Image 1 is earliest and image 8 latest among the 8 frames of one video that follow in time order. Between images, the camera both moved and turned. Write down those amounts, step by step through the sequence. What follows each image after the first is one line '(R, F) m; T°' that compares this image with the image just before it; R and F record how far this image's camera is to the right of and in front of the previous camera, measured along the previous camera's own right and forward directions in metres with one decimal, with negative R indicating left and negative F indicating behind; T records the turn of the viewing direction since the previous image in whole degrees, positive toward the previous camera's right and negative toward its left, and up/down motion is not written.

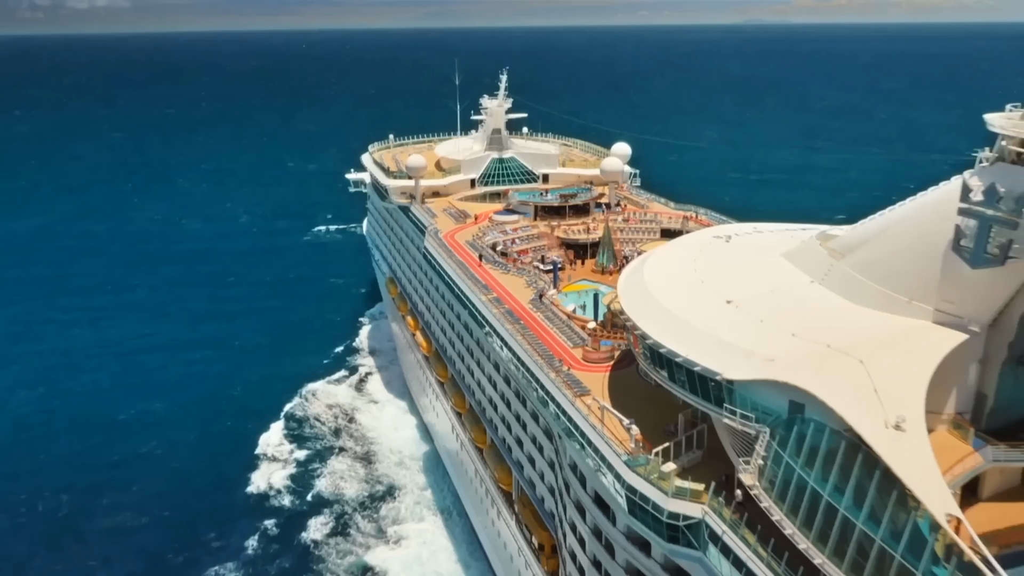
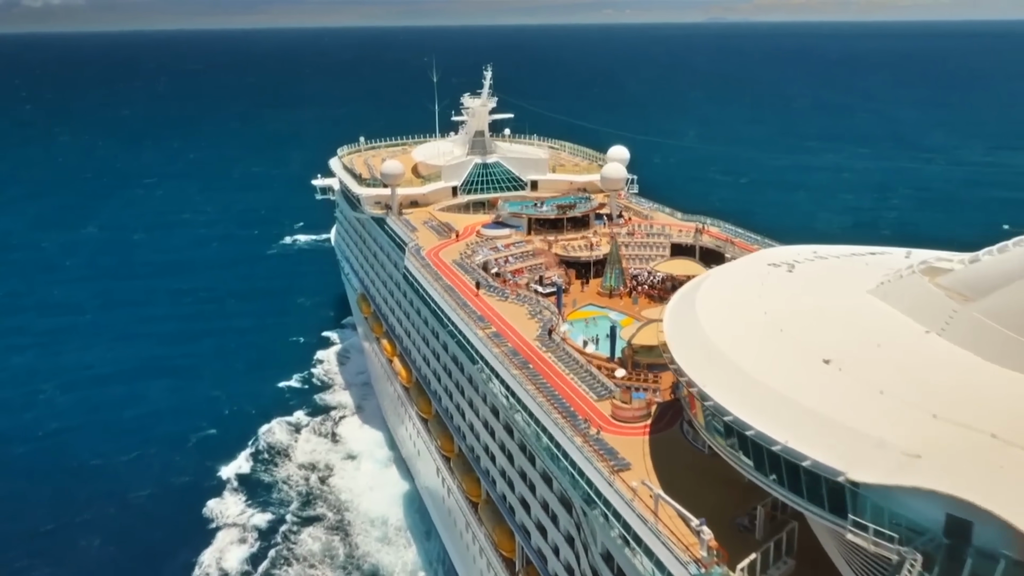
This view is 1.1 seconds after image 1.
(-1.5, +7.3) m; +2°
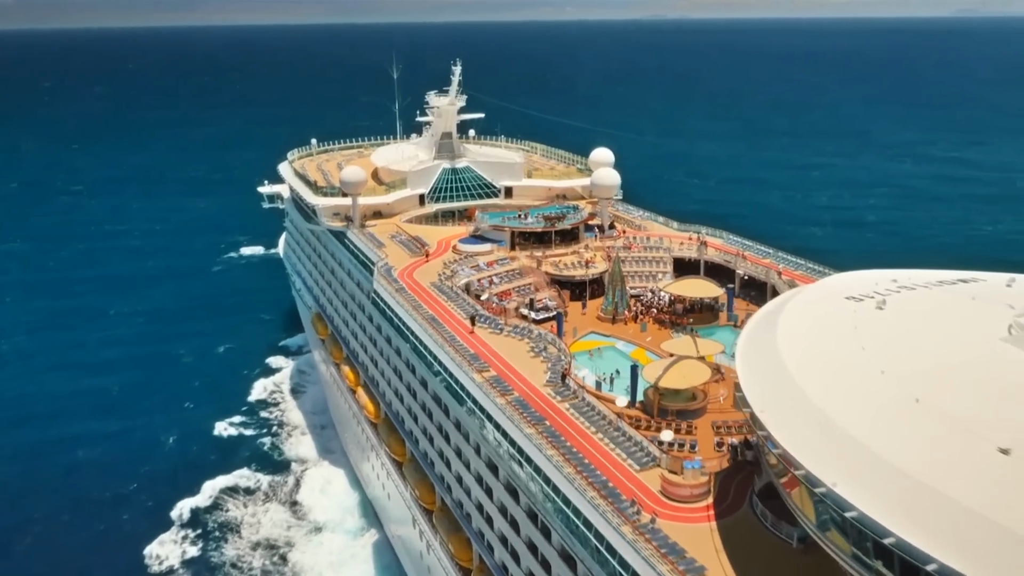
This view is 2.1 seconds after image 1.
(-2.1, +6.5) m; +3°
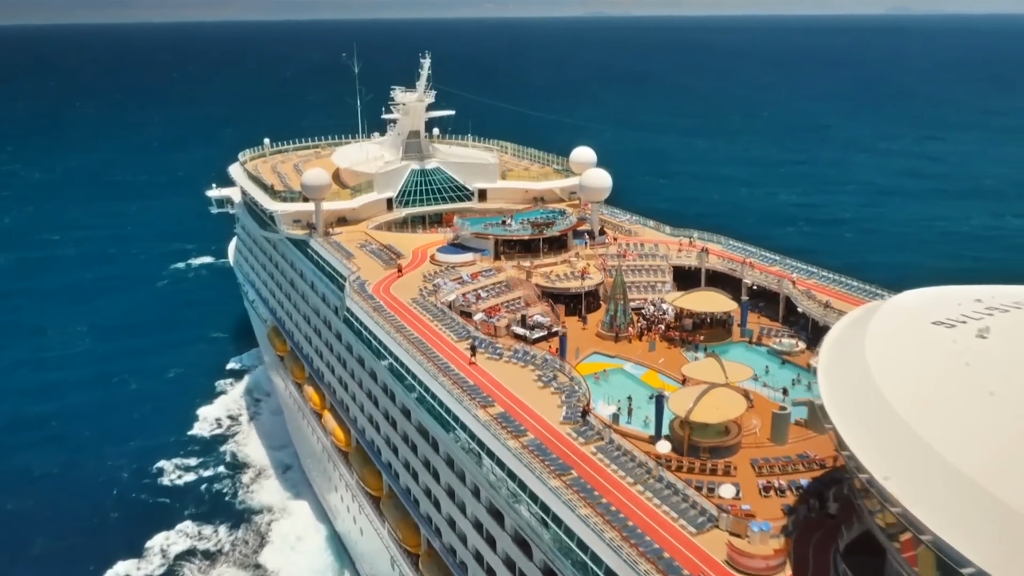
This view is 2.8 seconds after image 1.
(-1.9, +4.5) m; +3°
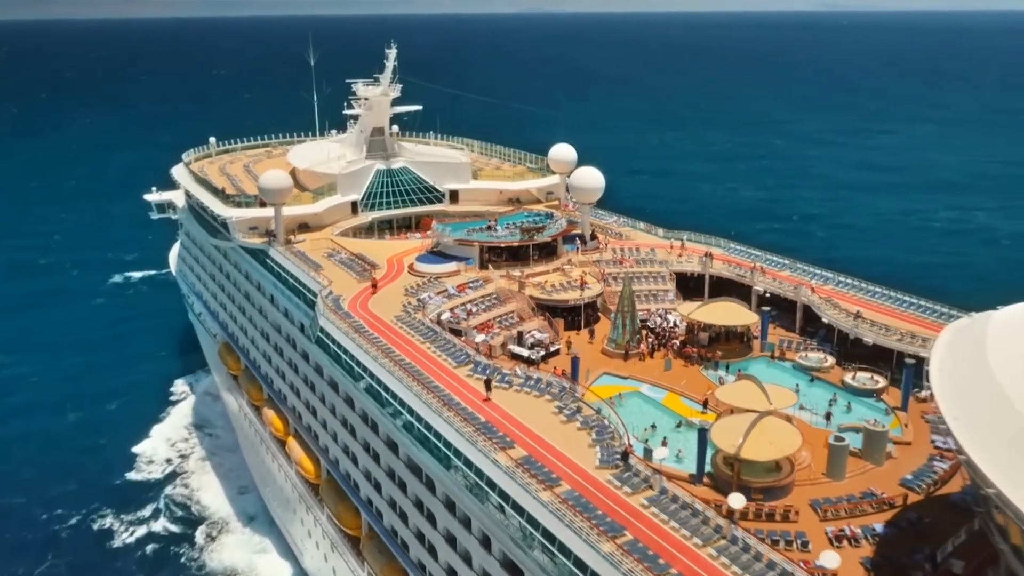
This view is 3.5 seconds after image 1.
(-2.2, +4.3) m; +4°
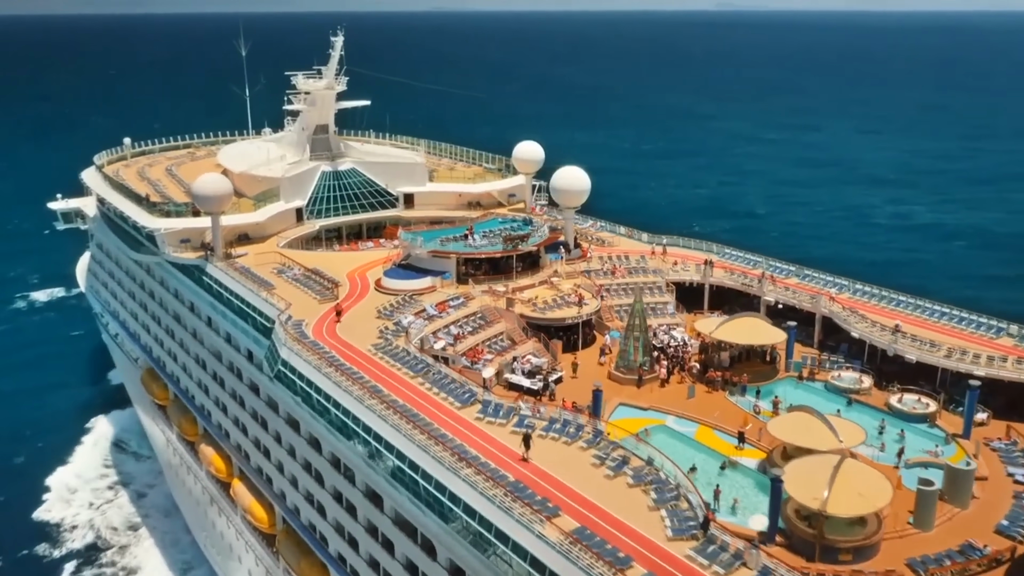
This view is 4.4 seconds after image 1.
(-2.7, +4.9) m; +6°
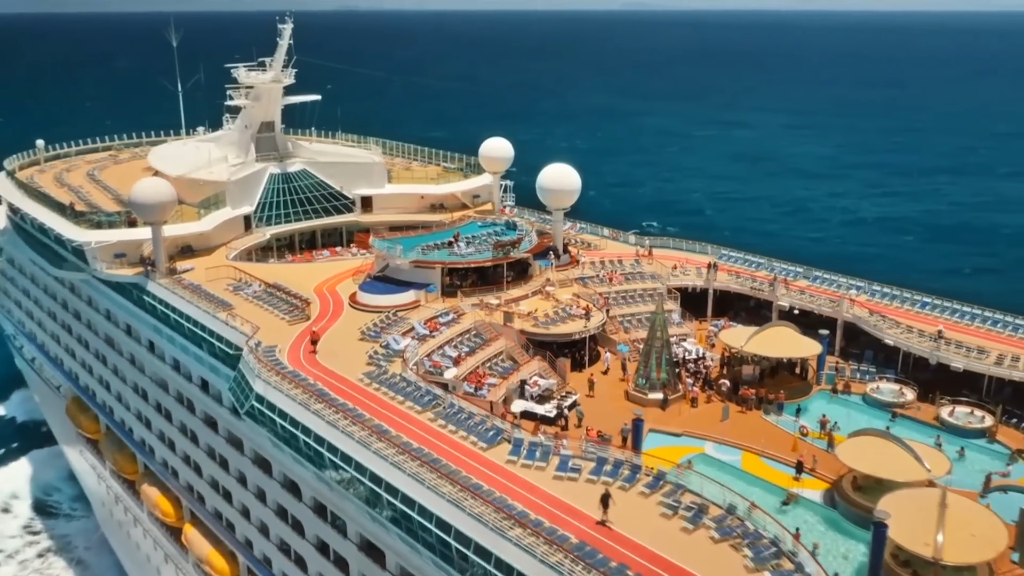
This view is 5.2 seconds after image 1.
(-2.6, +3.8) m; +5°
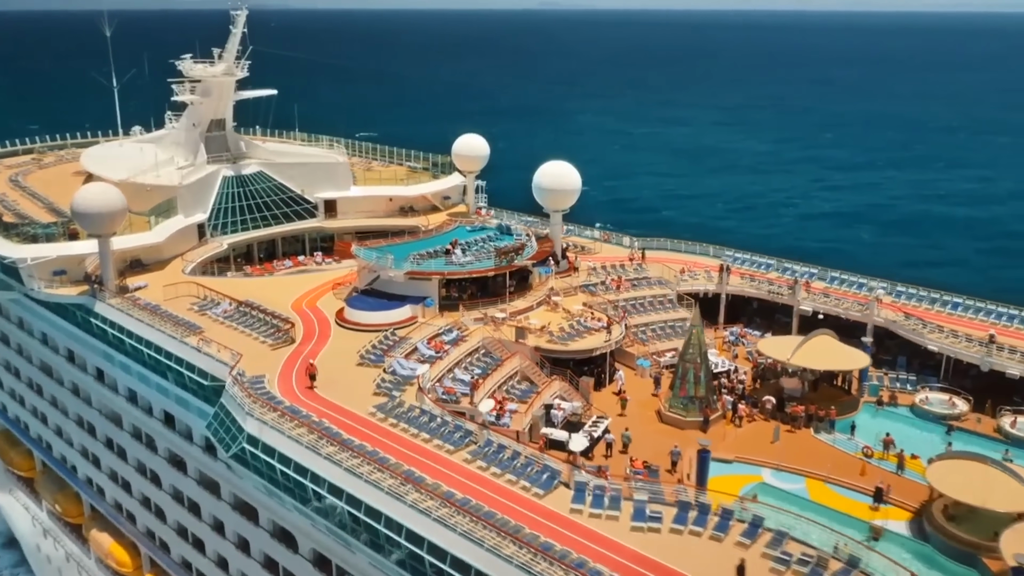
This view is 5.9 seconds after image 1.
(-2.6, +3.2) m; +5°
